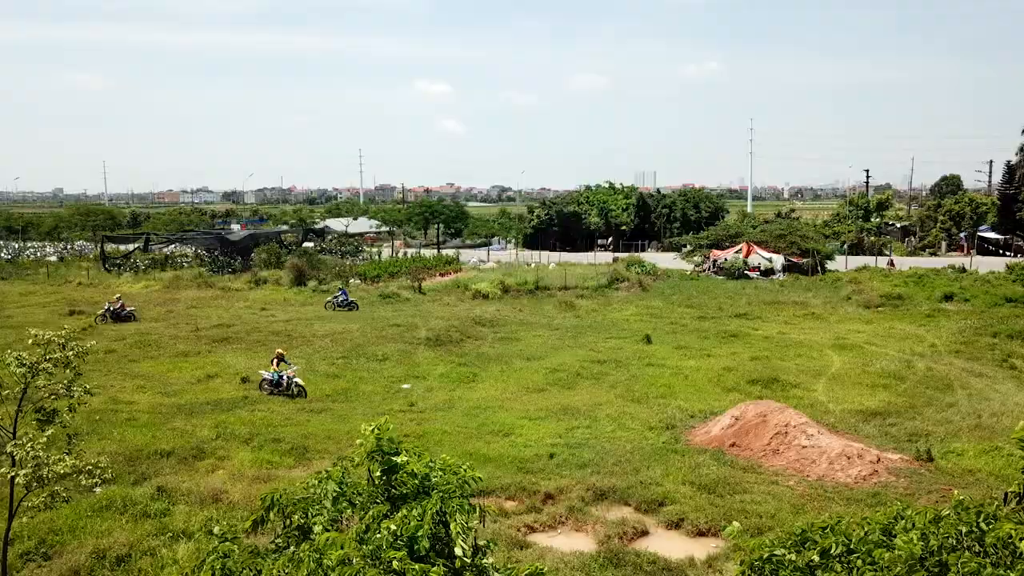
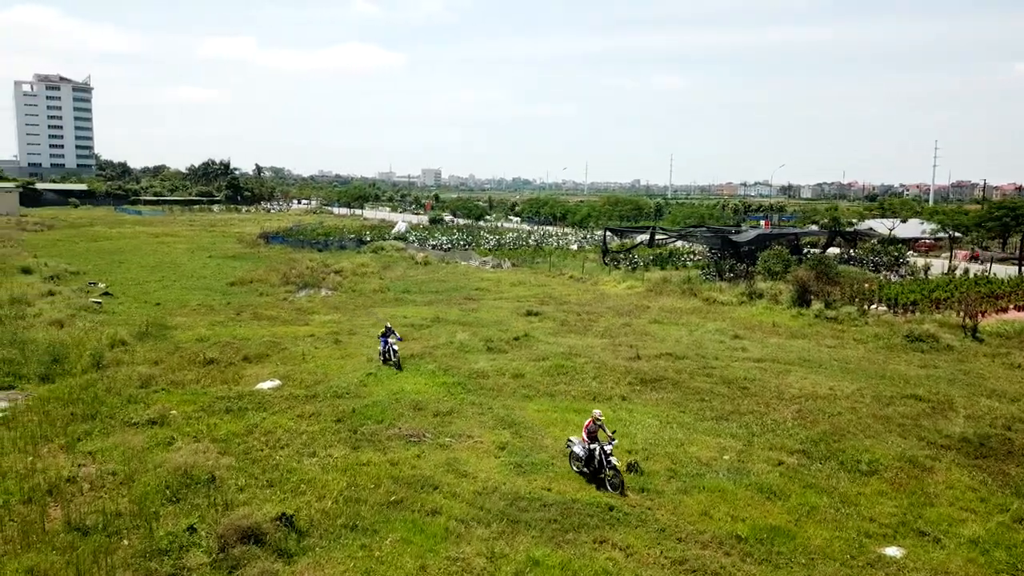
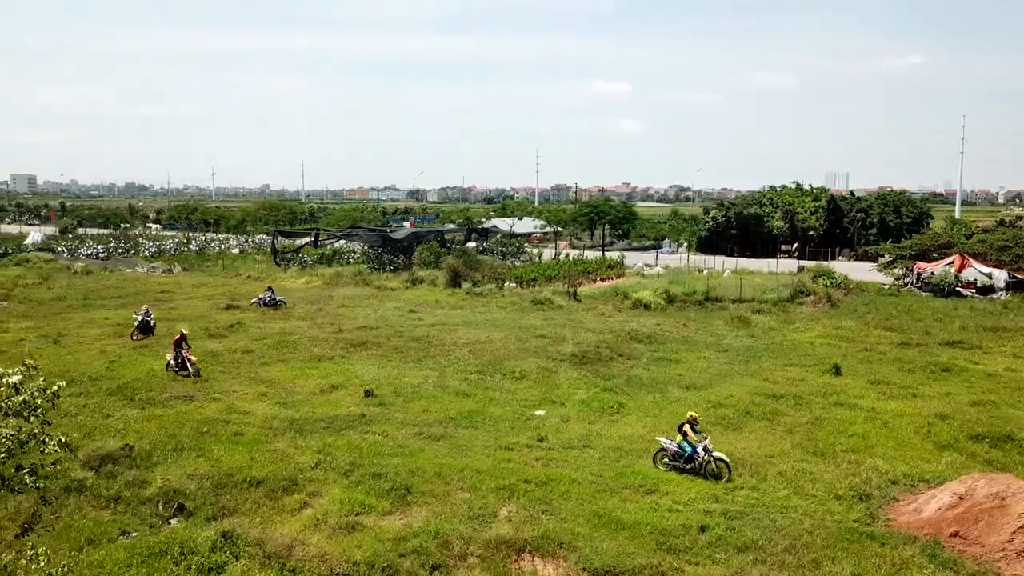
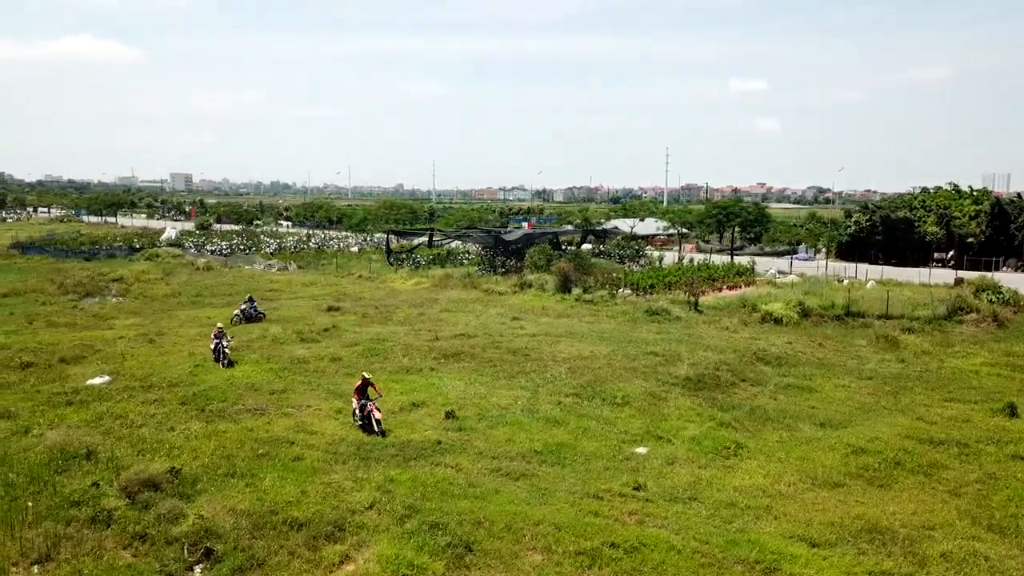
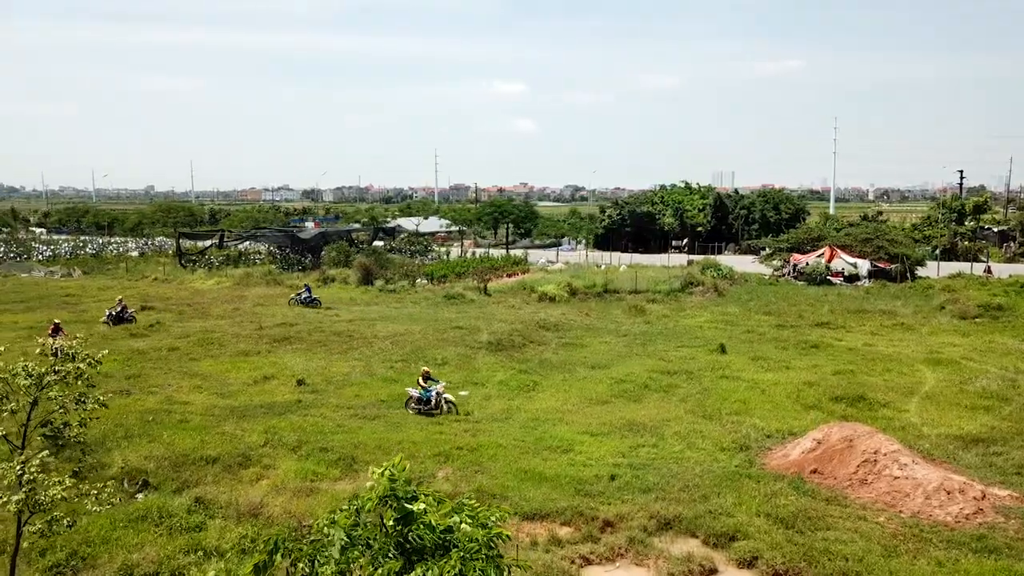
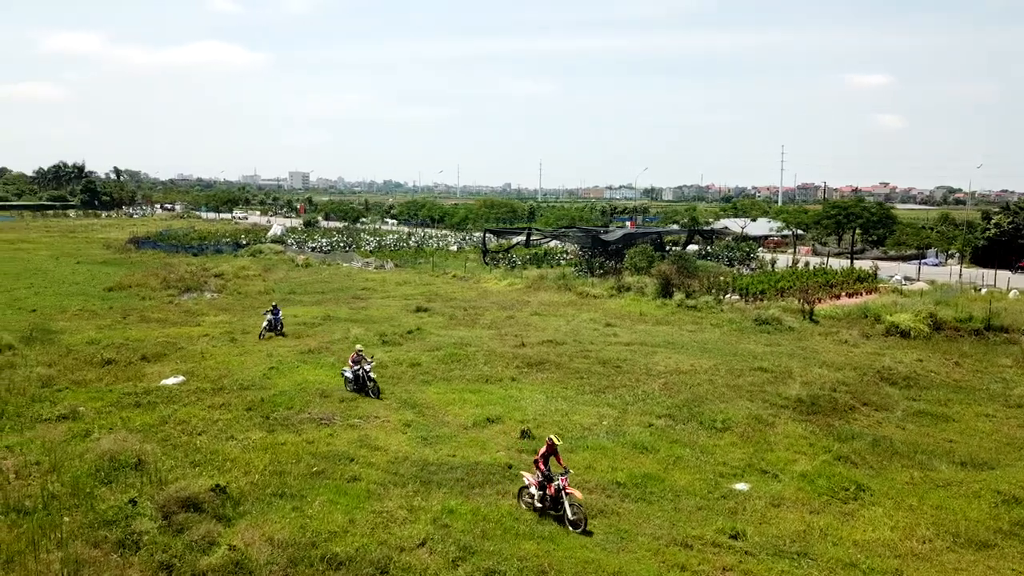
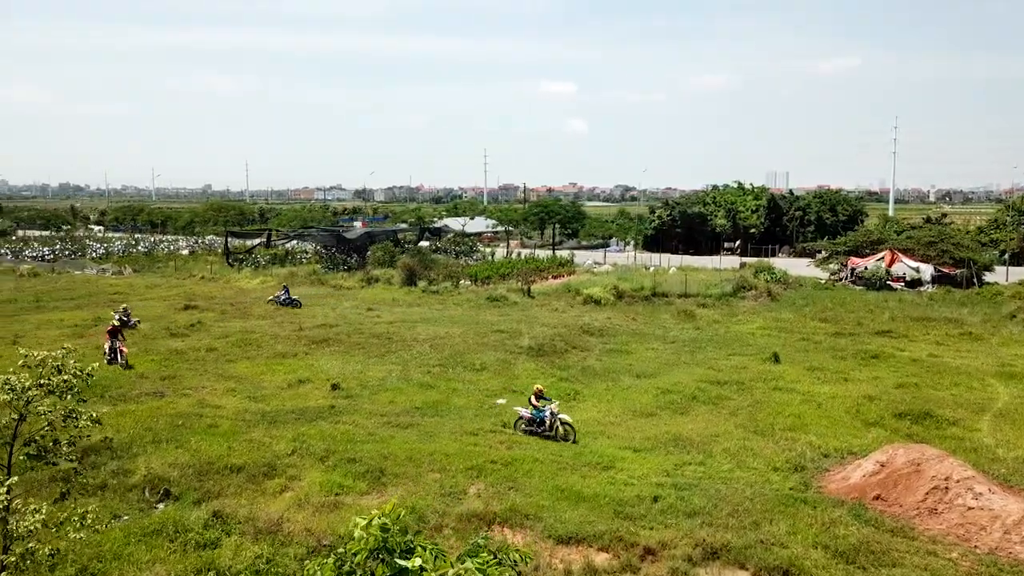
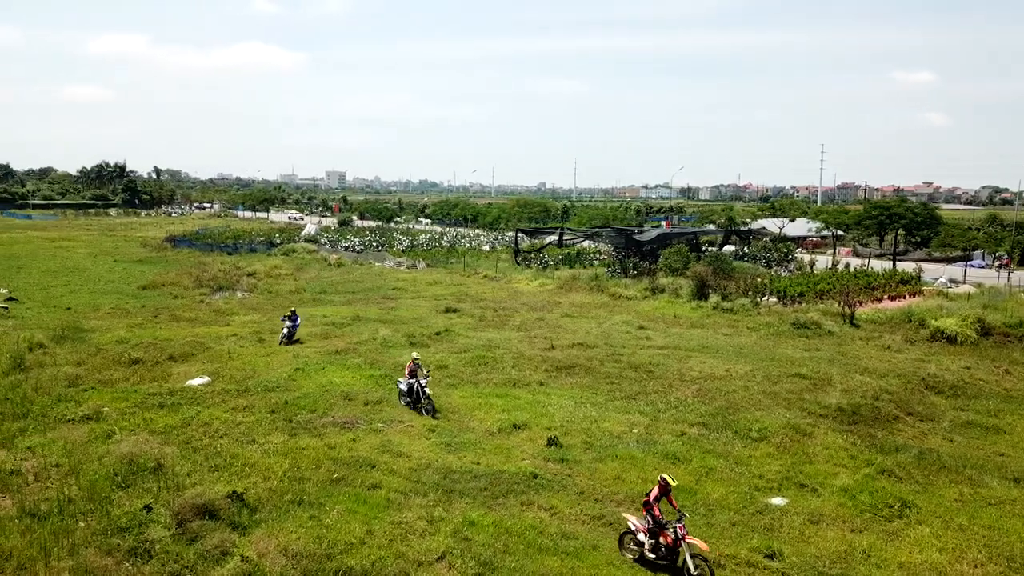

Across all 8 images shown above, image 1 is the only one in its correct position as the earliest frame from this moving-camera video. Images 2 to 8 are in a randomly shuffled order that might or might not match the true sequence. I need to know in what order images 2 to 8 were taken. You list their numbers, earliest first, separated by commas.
5, 7, 3, 4, 6, 8, 2
